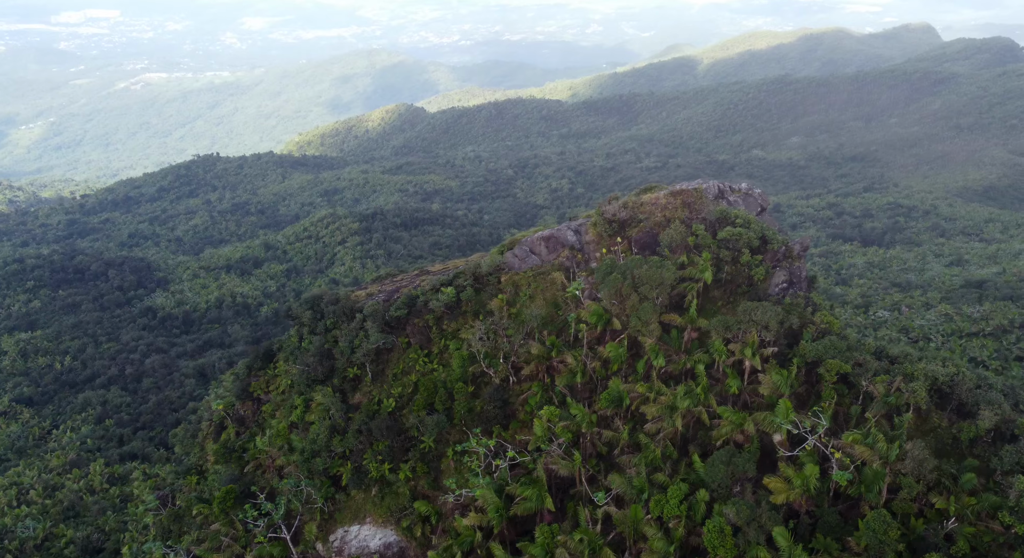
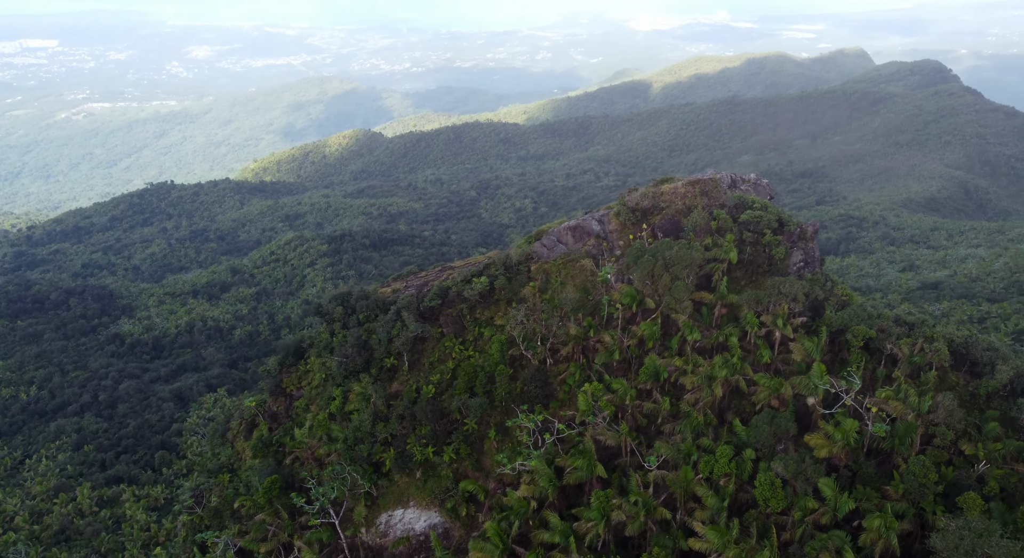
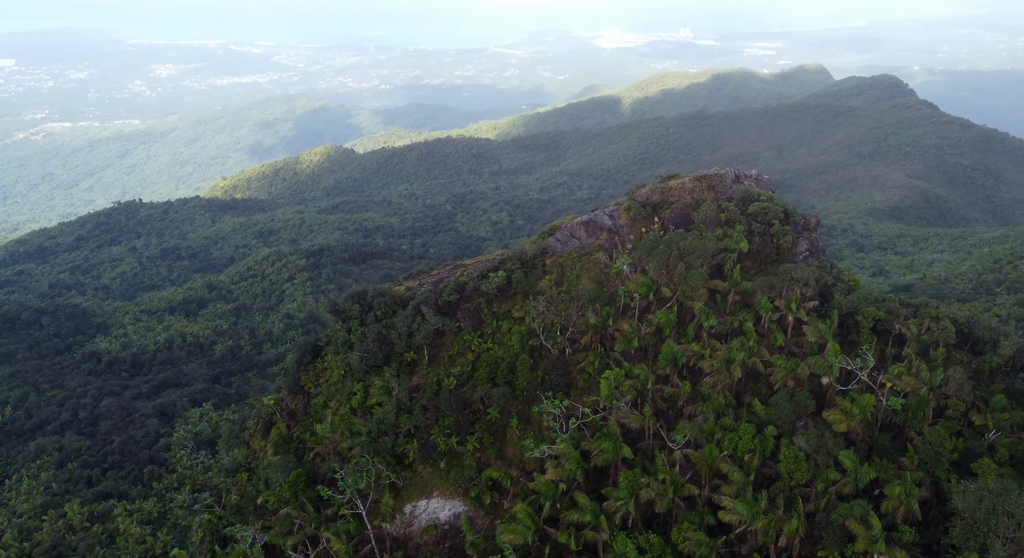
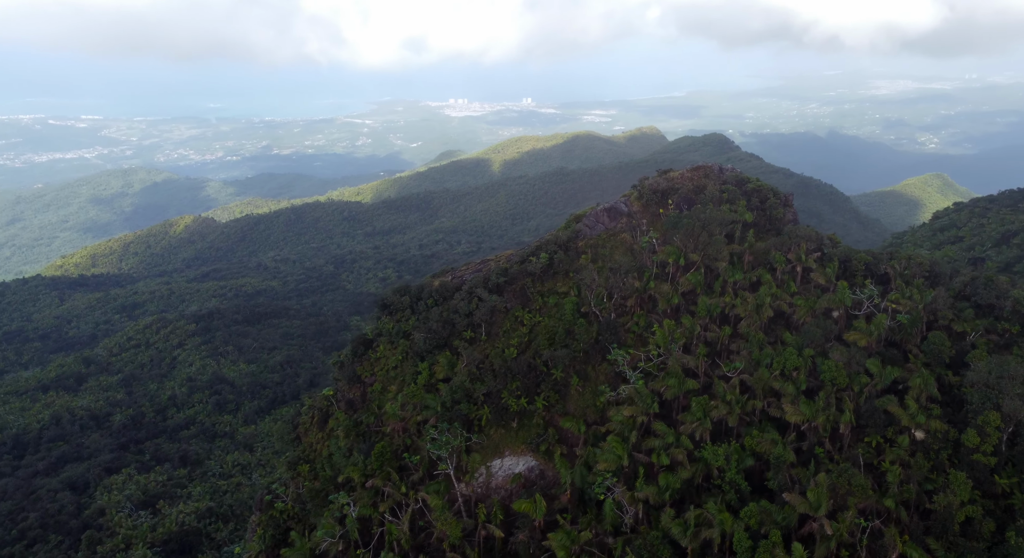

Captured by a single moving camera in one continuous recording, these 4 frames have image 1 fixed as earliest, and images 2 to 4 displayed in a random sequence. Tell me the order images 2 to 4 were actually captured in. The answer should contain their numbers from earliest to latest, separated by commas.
2, 3, 4
